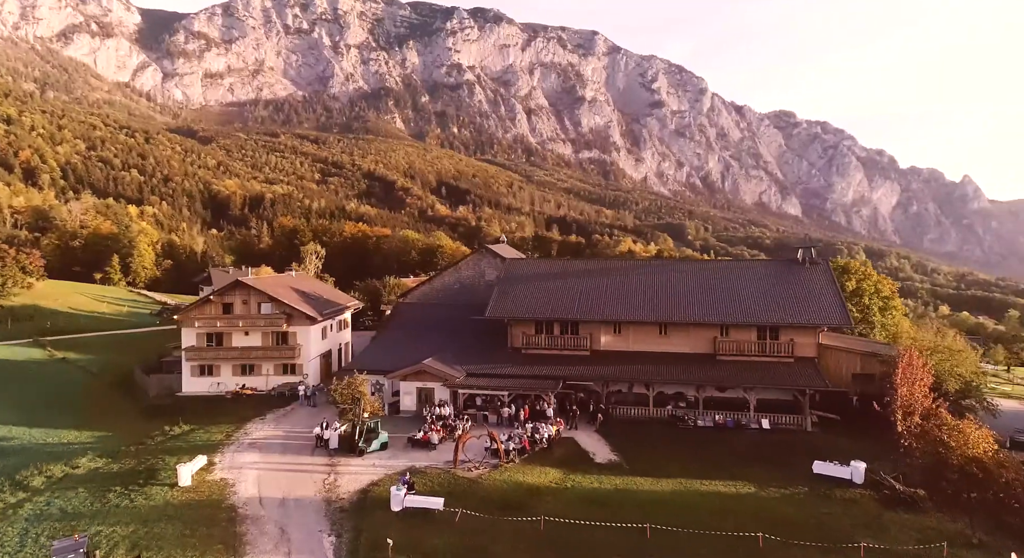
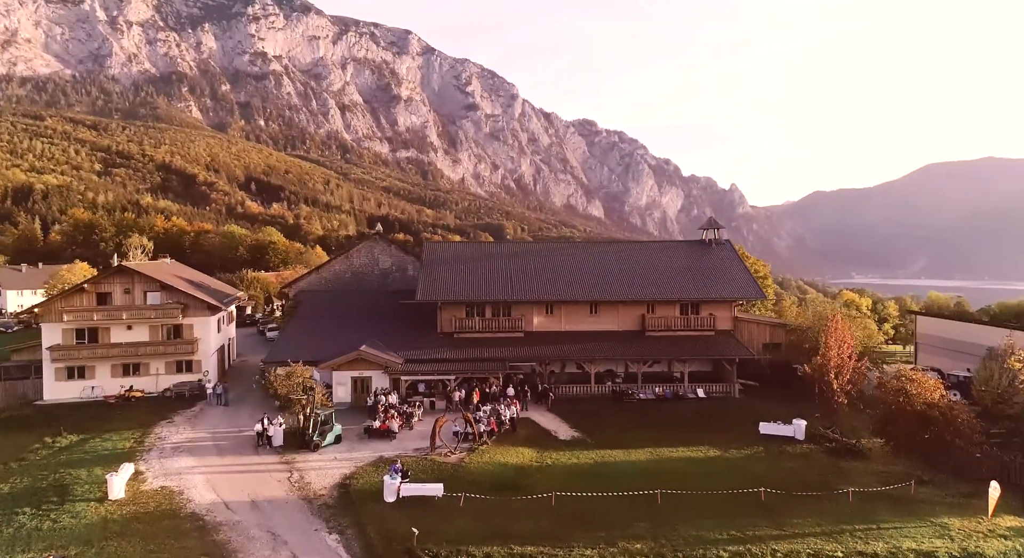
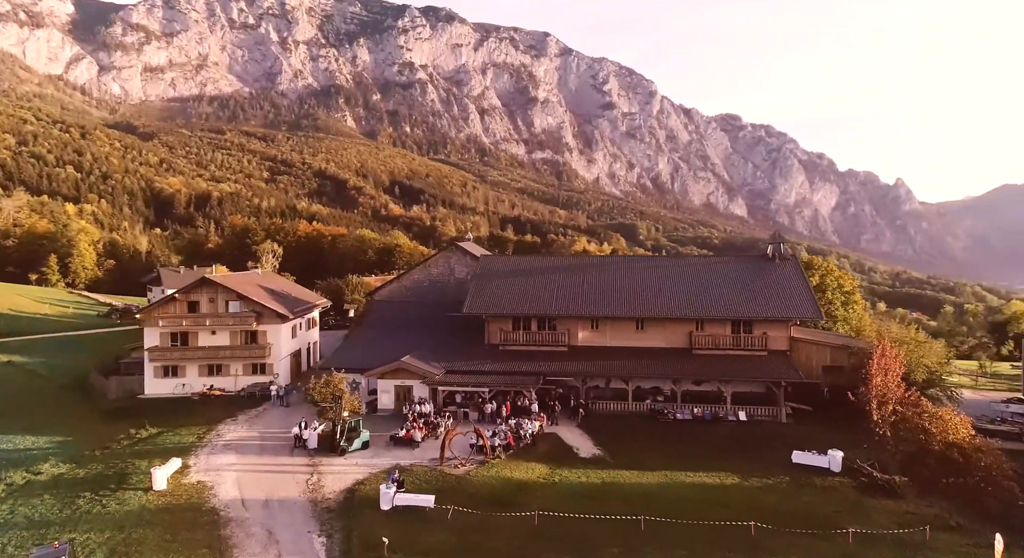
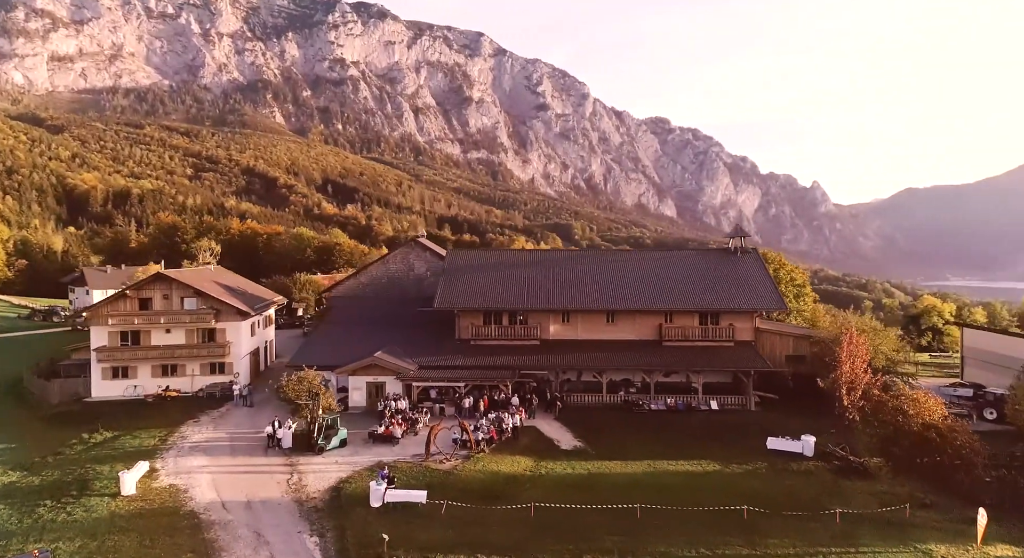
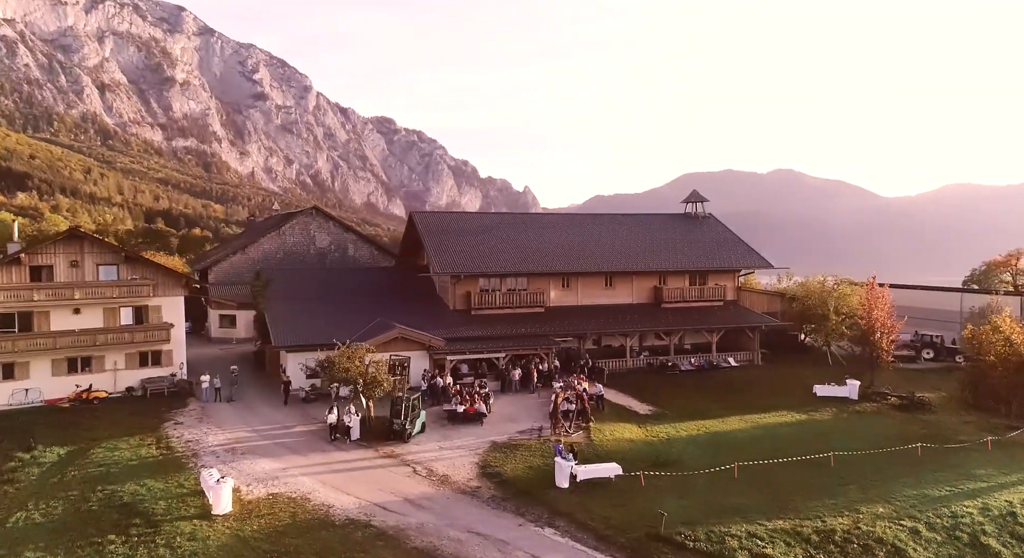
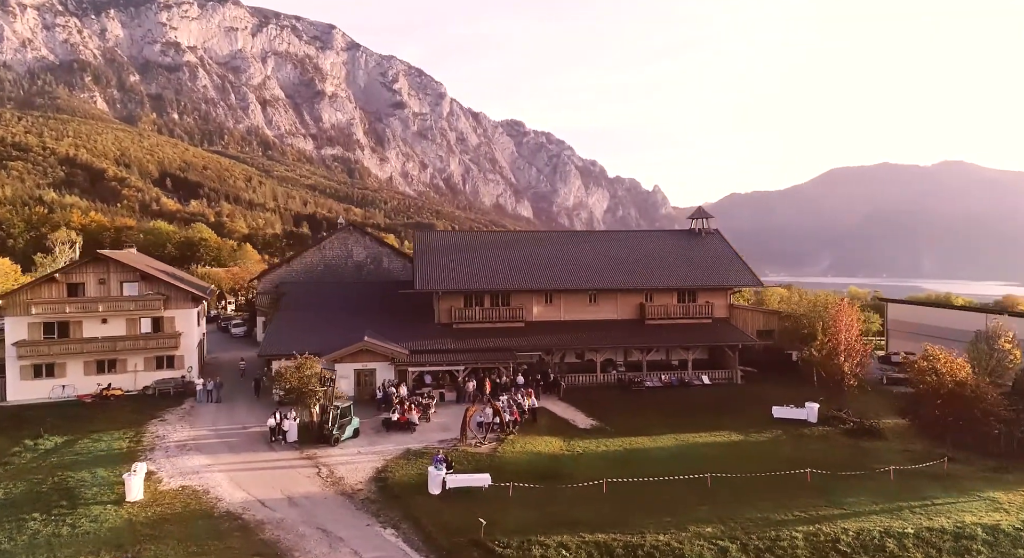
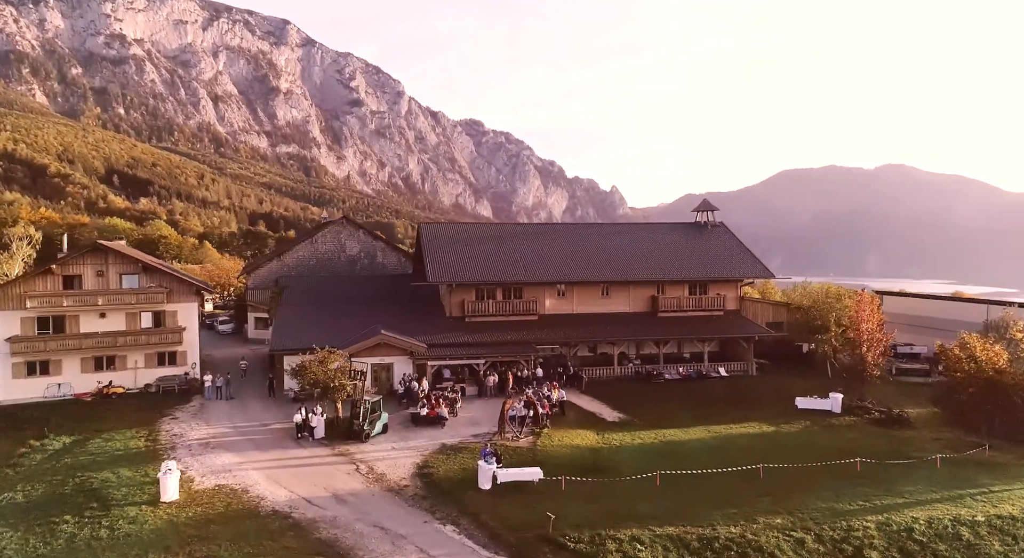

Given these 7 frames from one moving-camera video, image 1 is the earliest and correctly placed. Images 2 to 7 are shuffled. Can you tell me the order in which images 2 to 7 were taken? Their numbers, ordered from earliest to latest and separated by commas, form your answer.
3, 4, 2, 6, 7, 5
